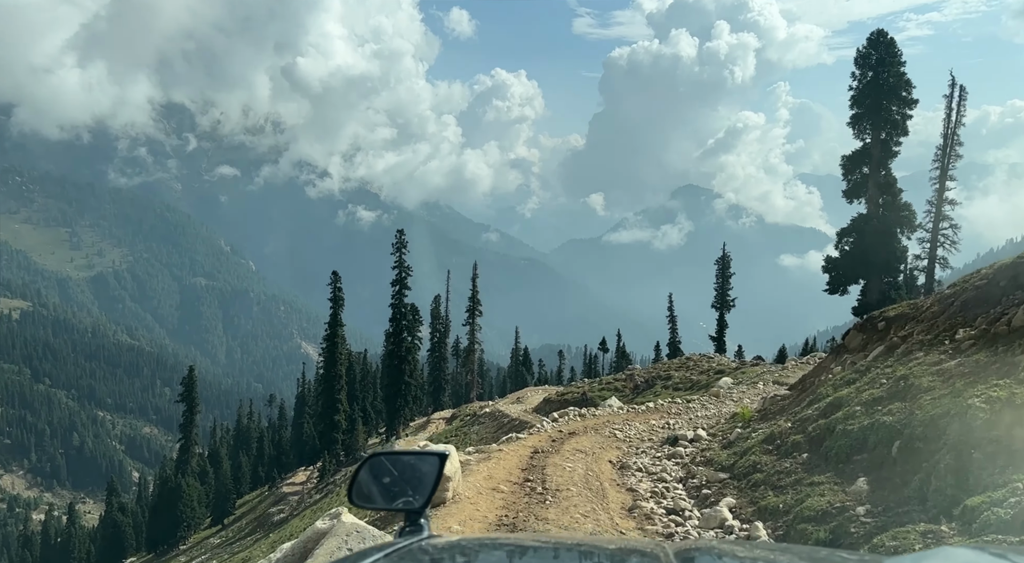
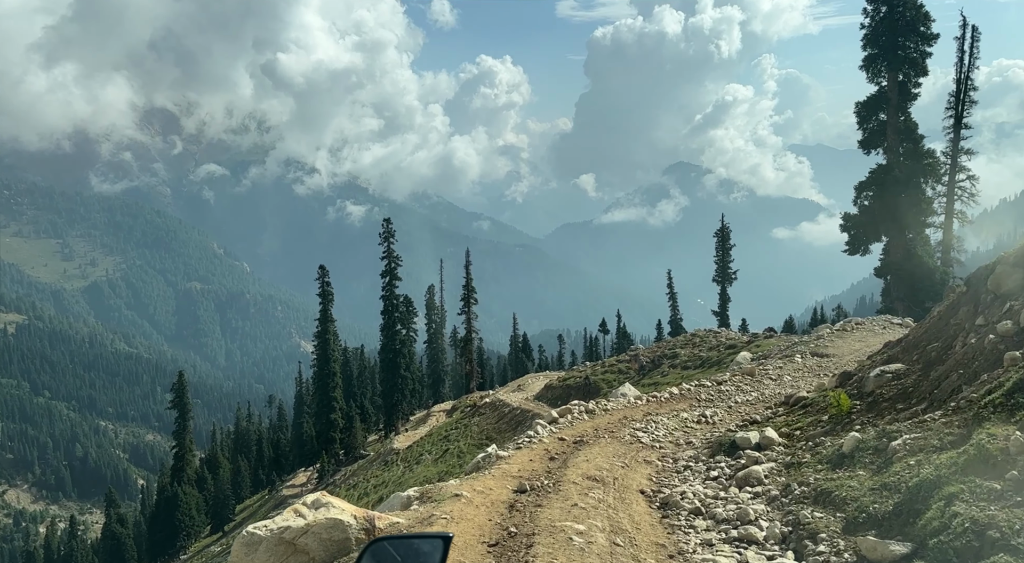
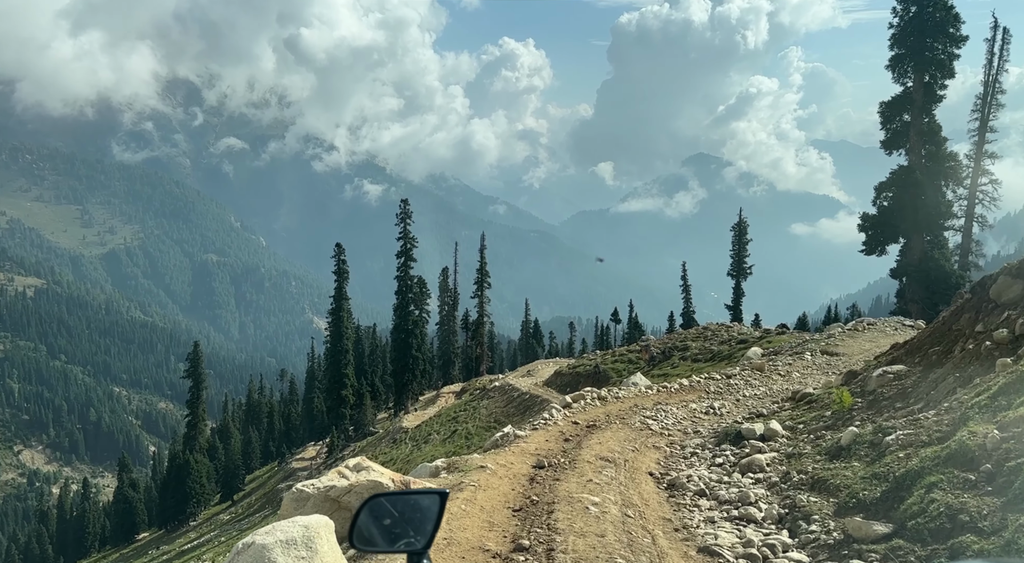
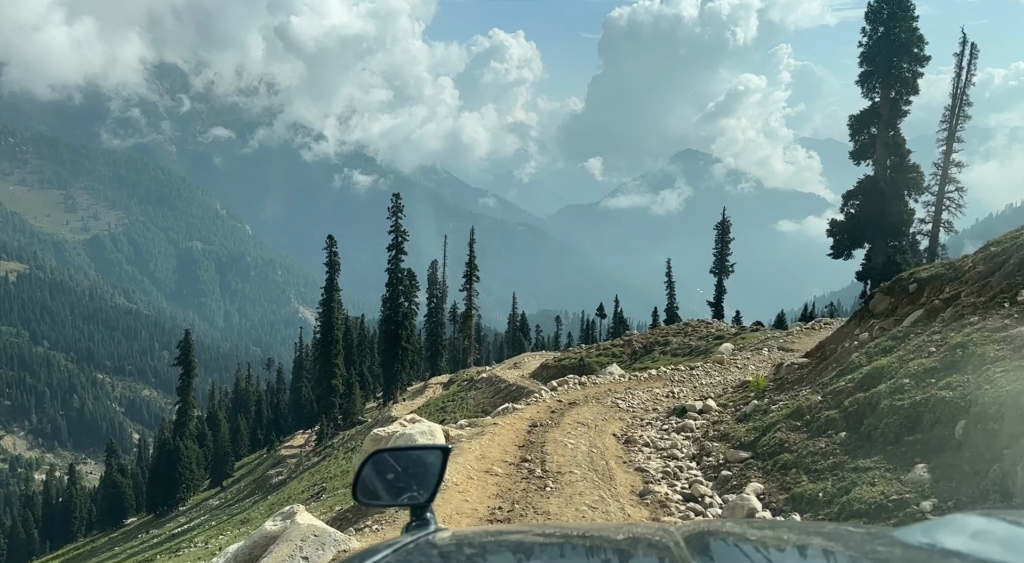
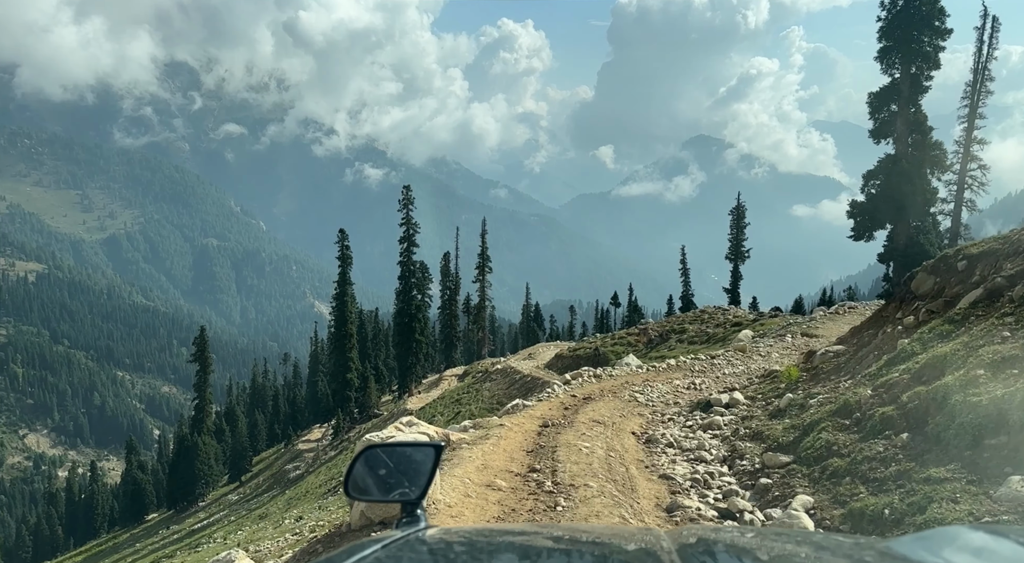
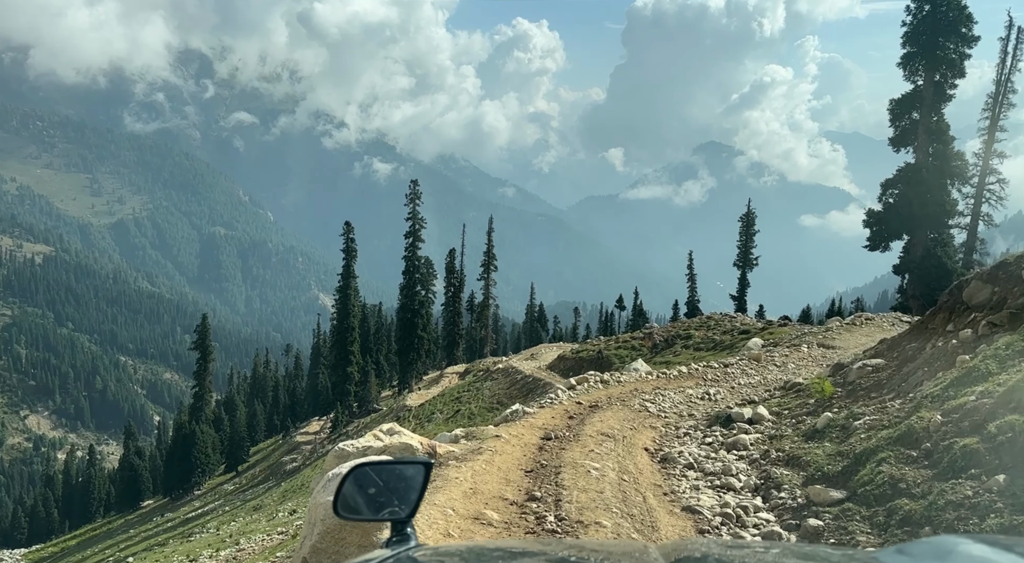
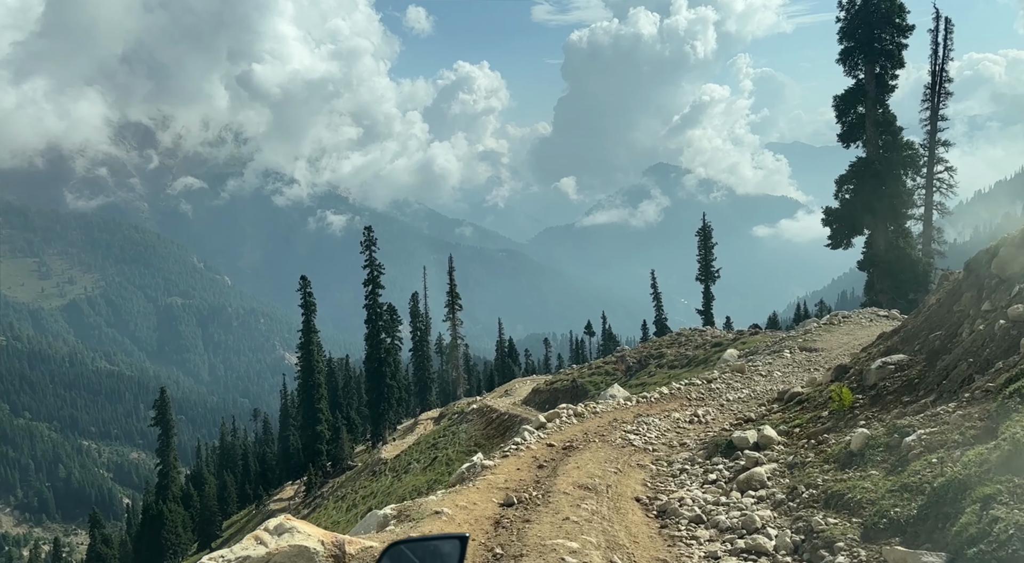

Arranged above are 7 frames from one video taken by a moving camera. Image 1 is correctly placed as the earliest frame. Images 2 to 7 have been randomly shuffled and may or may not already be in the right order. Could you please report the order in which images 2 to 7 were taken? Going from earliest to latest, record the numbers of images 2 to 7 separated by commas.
4, 5, 6, 3, 2, 7
